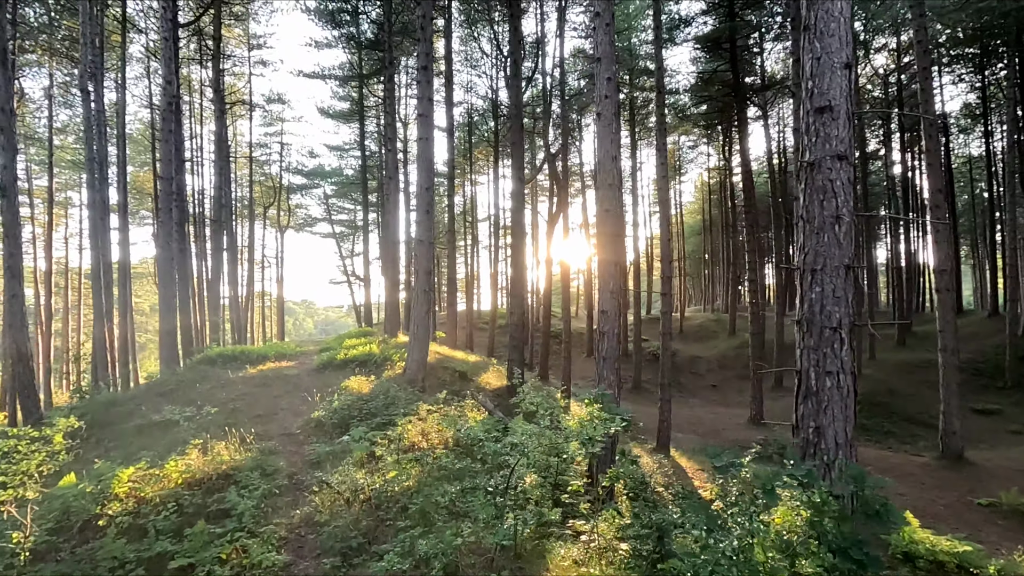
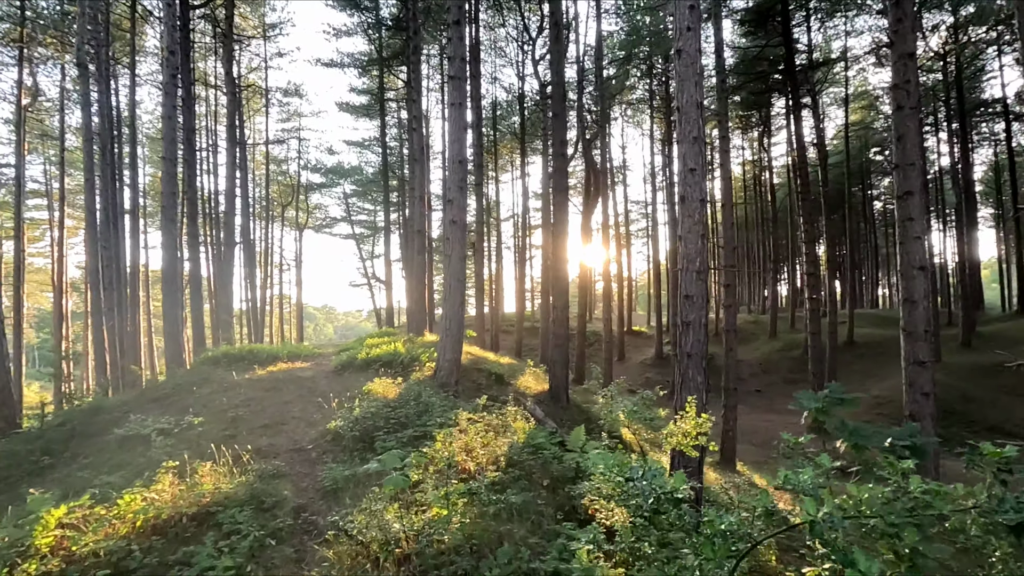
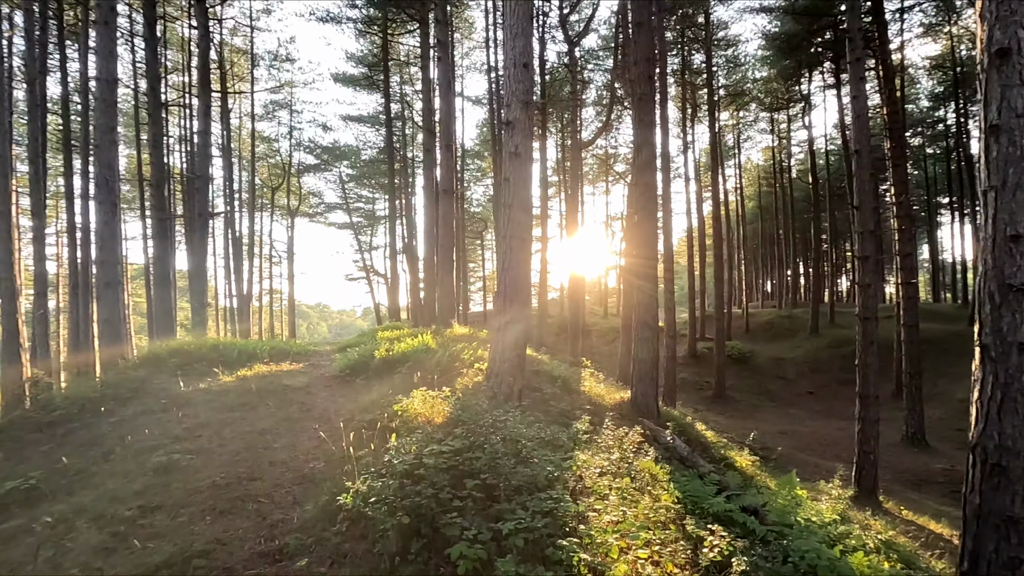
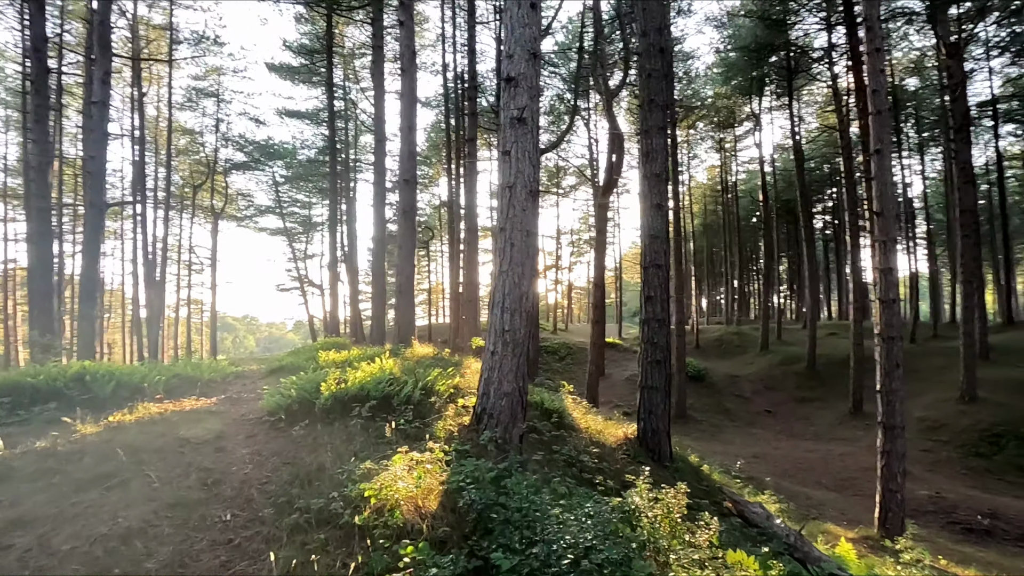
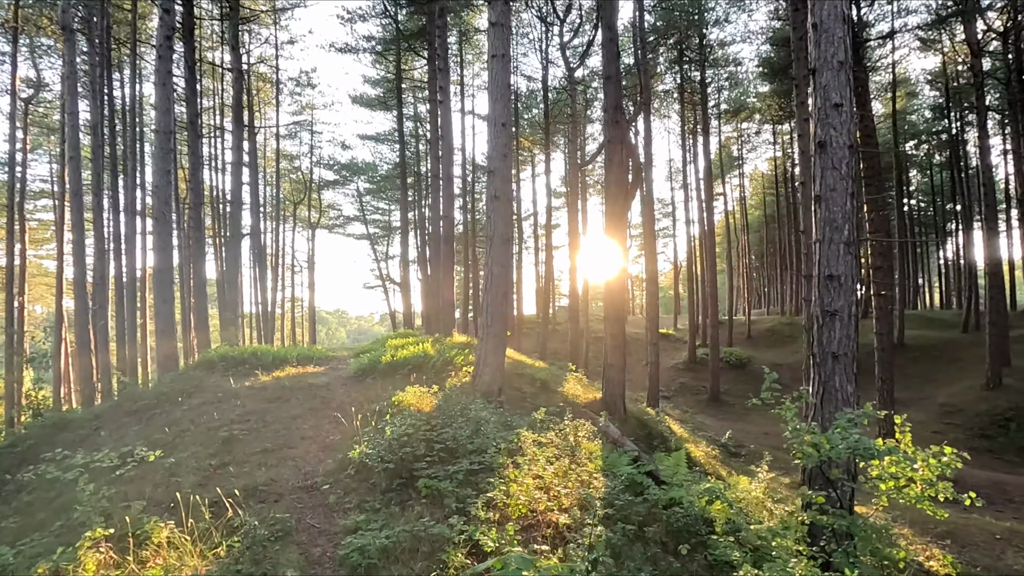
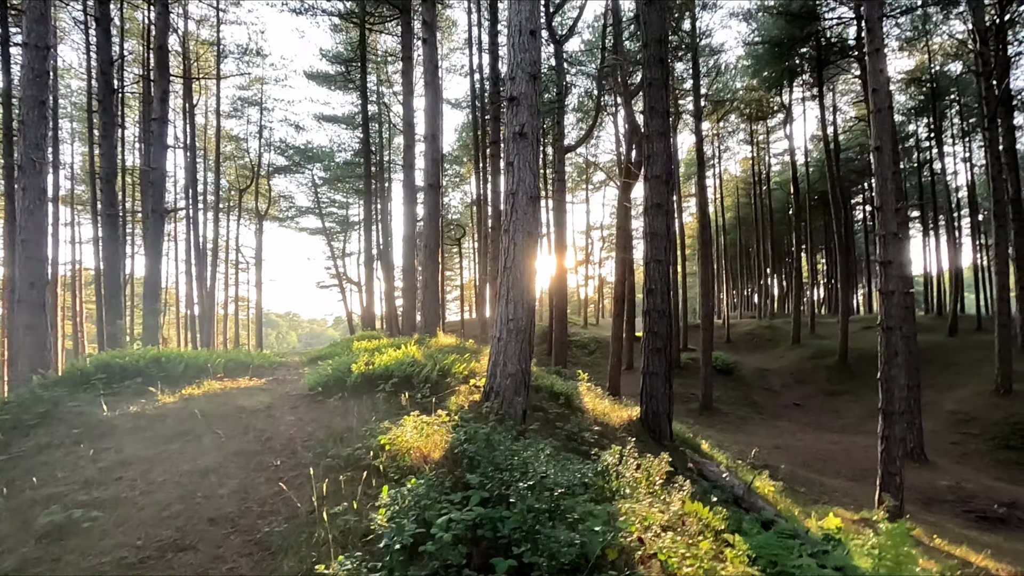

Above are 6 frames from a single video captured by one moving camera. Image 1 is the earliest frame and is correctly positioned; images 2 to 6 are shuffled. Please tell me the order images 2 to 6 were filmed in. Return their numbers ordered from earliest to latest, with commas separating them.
2, 5, 3, 6, 4
